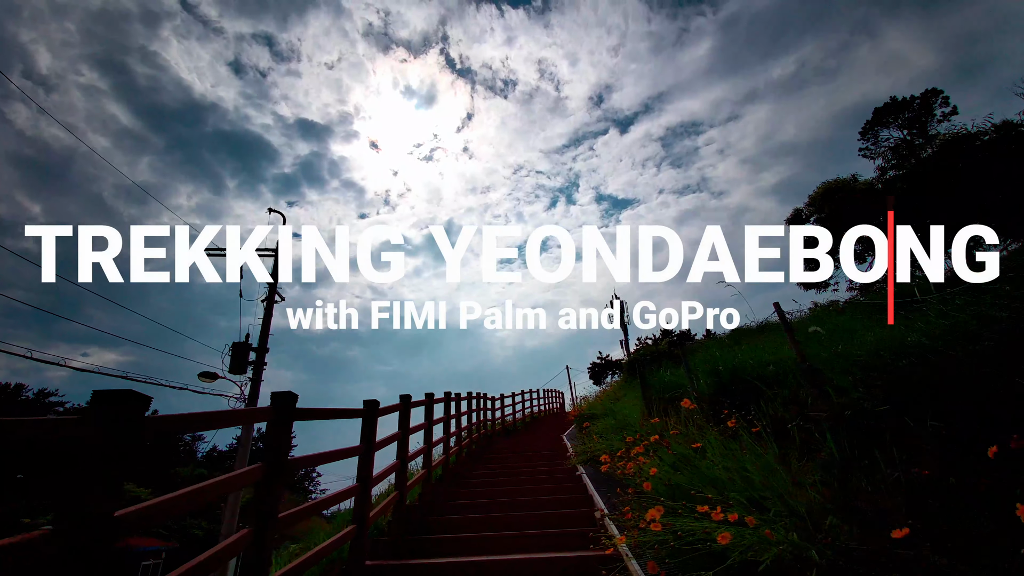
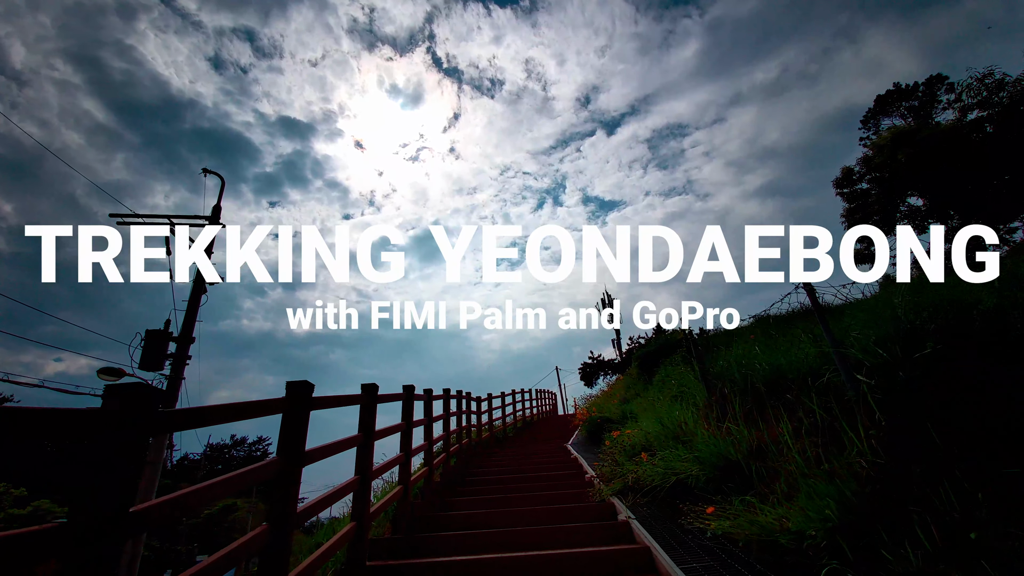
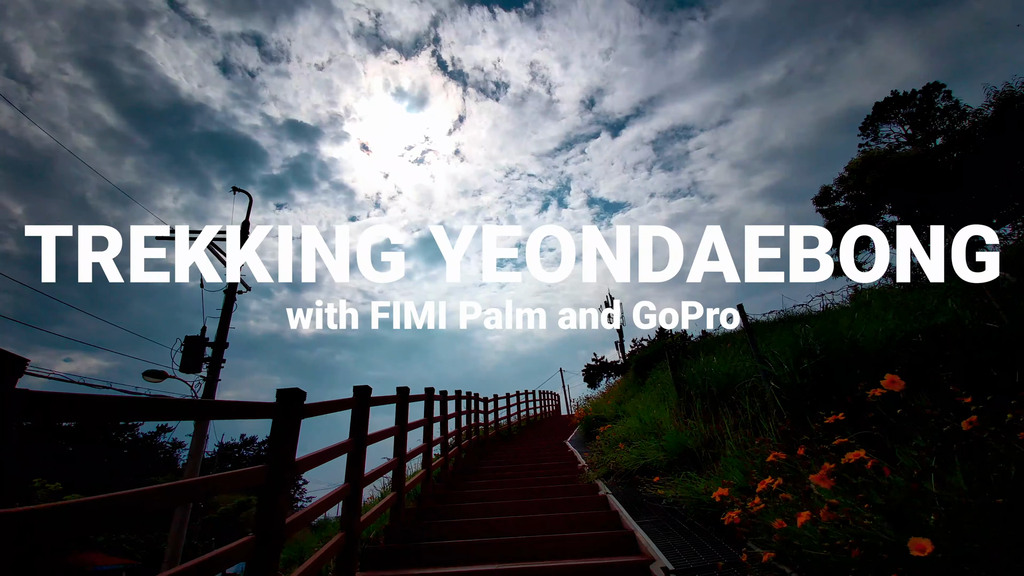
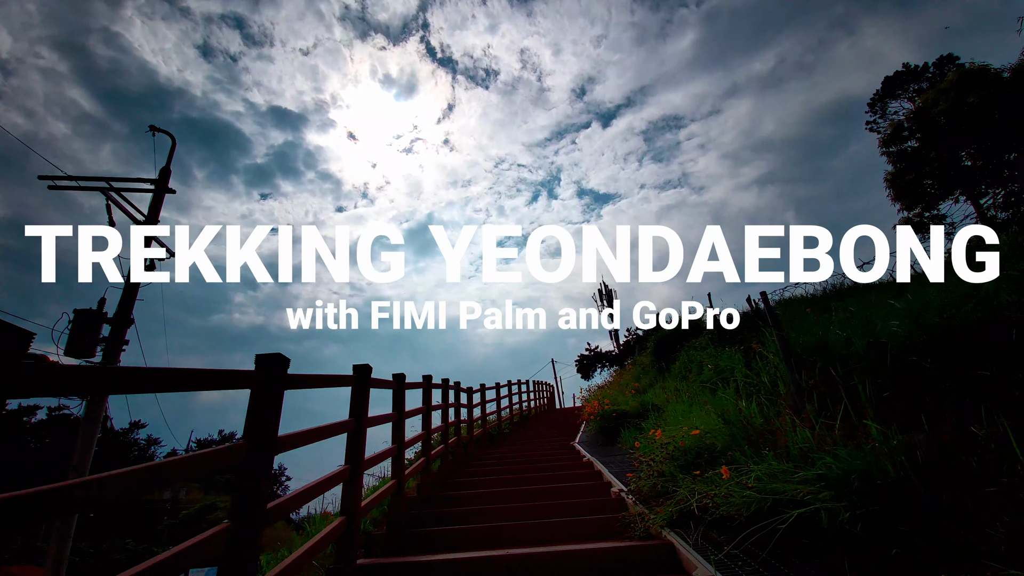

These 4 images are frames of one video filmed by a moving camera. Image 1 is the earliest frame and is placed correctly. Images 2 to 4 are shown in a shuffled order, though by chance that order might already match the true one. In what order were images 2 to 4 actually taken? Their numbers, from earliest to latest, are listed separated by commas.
3, 2, 4
